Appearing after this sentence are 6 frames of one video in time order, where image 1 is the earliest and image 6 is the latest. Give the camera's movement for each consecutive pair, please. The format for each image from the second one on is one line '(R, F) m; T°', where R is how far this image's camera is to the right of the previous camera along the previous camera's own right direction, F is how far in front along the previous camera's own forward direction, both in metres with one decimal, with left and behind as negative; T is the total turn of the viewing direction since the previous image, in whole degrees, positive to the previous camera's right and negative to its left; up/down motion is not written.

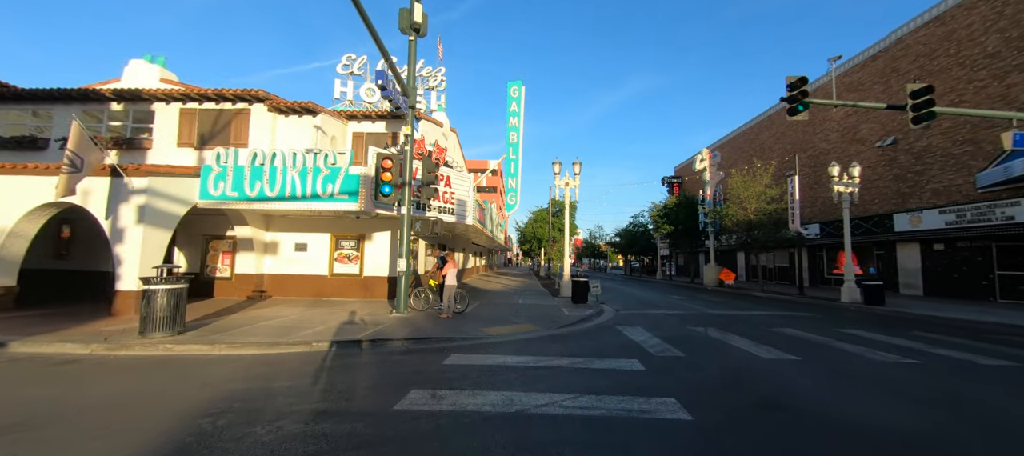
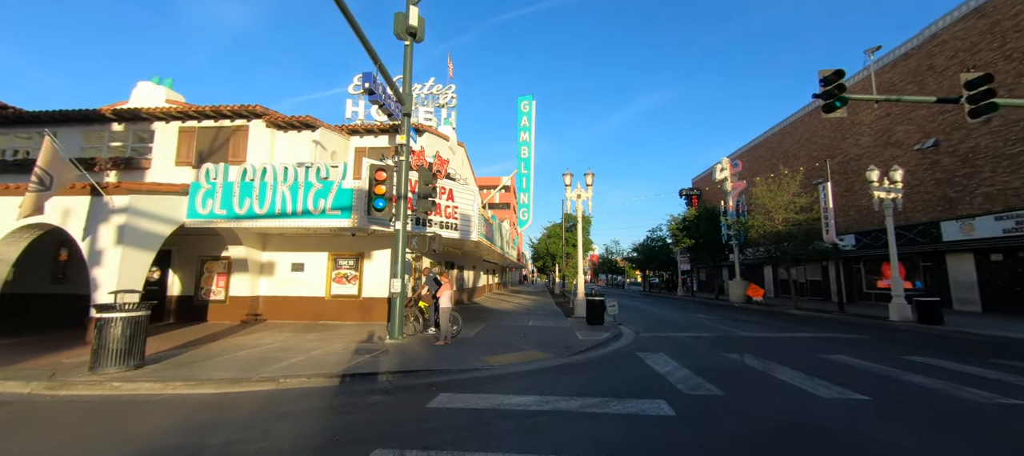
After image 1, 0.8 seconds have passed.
(+0.3, +1.0) m; -2°
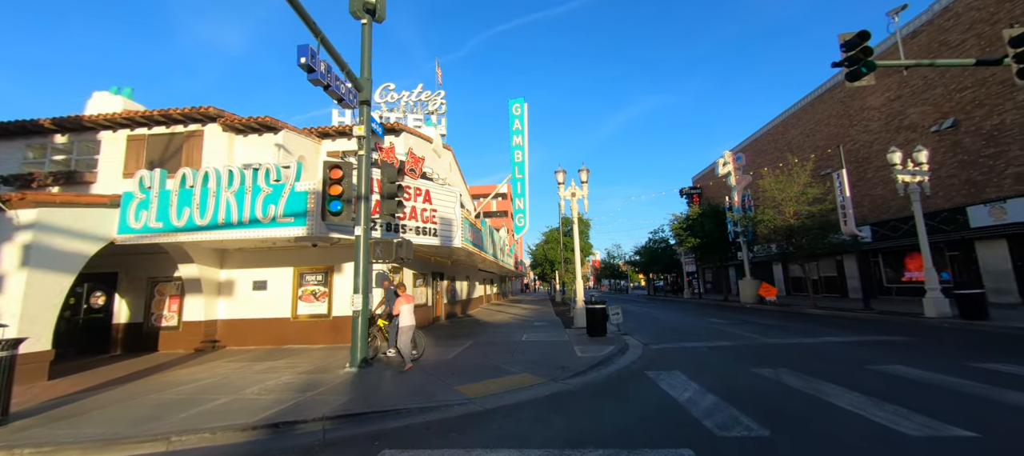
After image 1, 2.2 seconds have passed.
(+0.4, +1.4) m; 0°
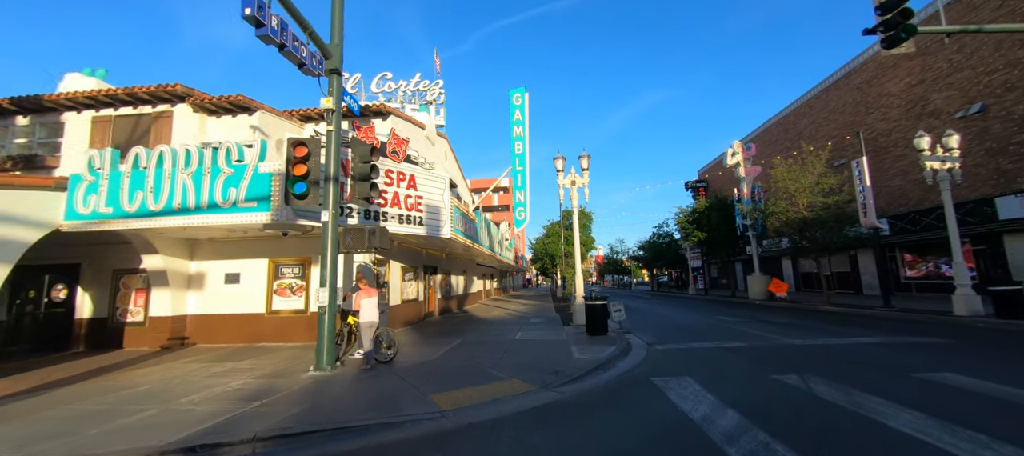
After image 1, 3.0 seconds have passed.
(+0.3, +1.0) m; 0°
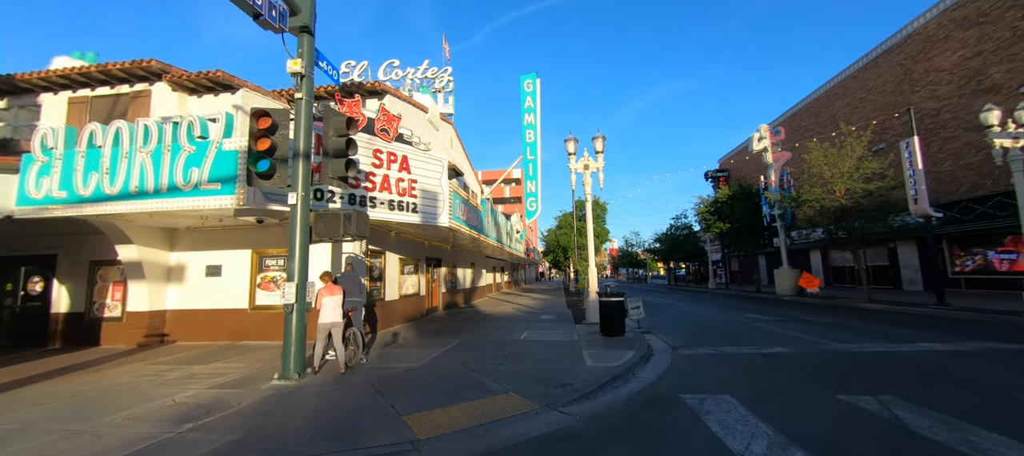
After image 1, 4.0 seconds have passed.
(+0.2, +1.1) m; -2°
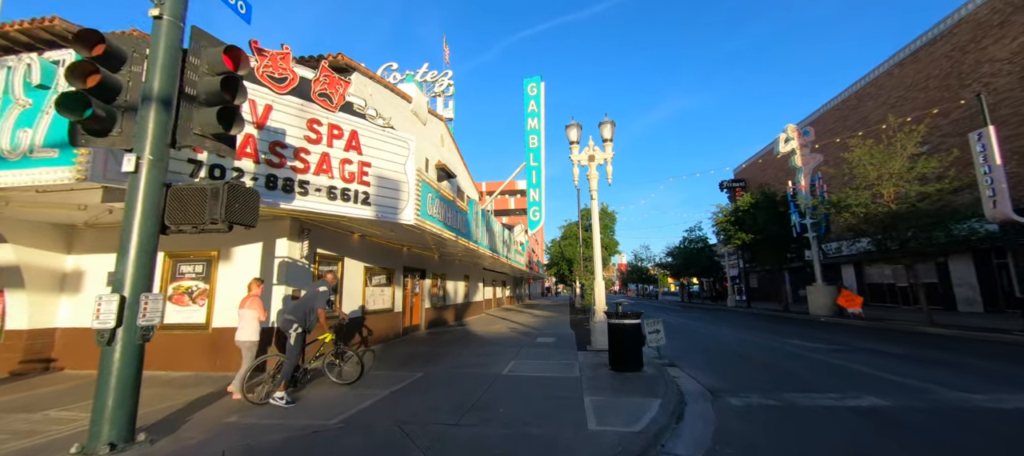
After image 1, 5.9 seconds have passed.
(+0.5, +2.2) m; -1°
